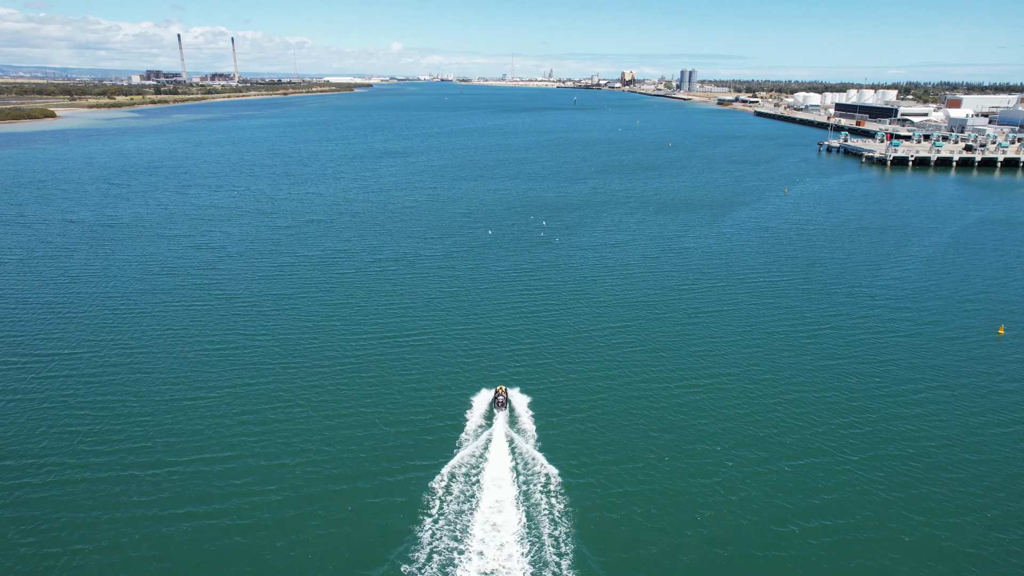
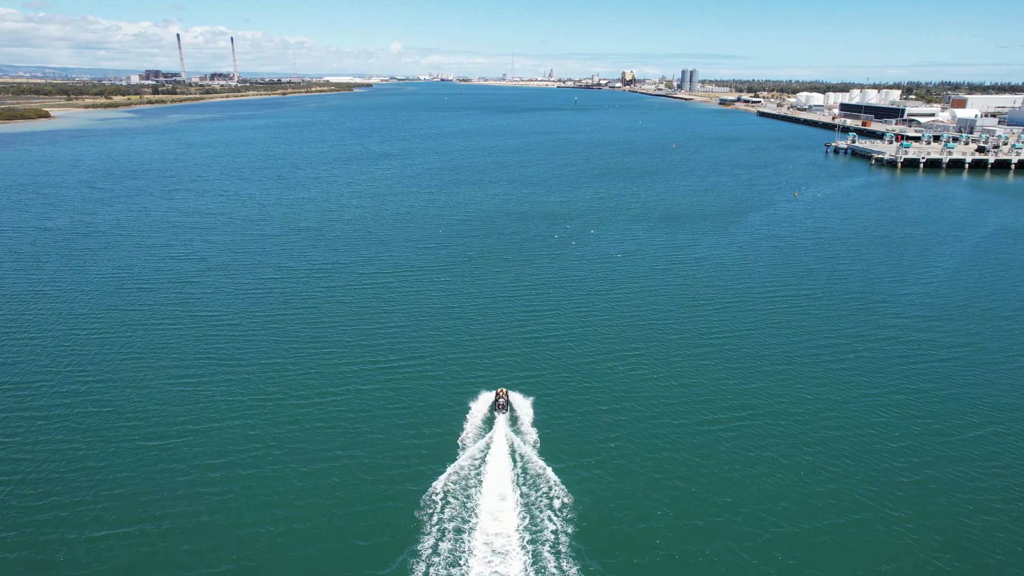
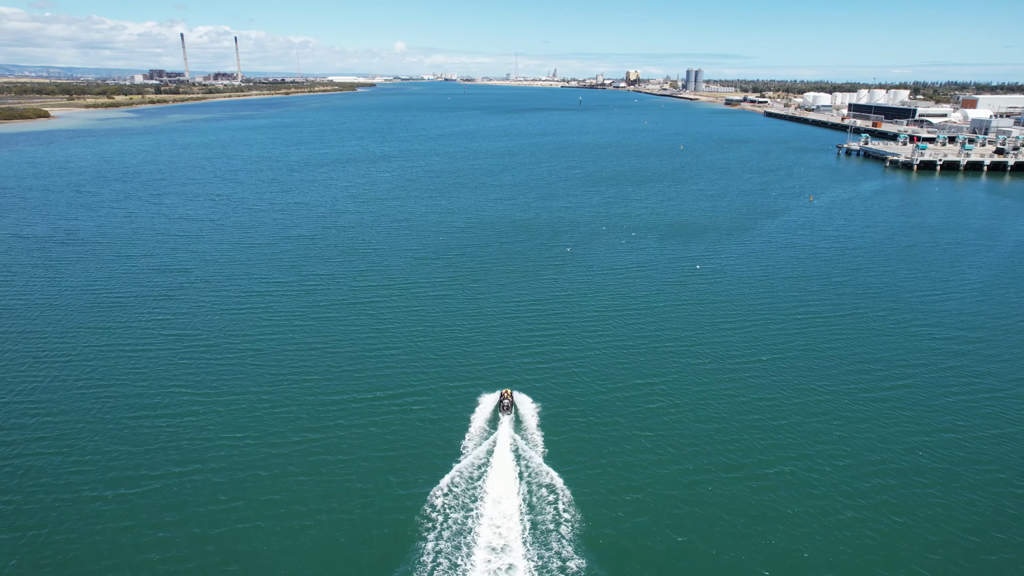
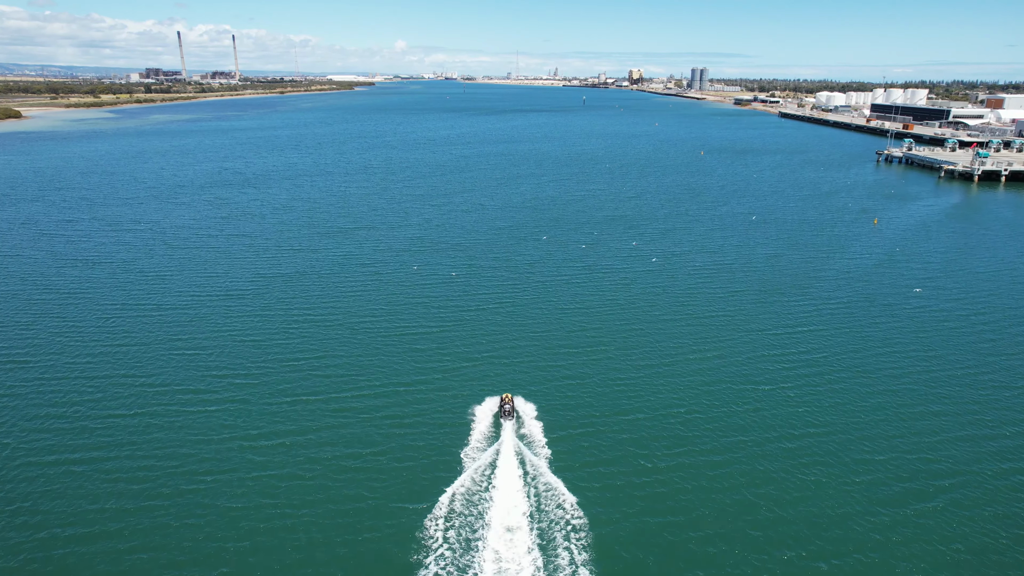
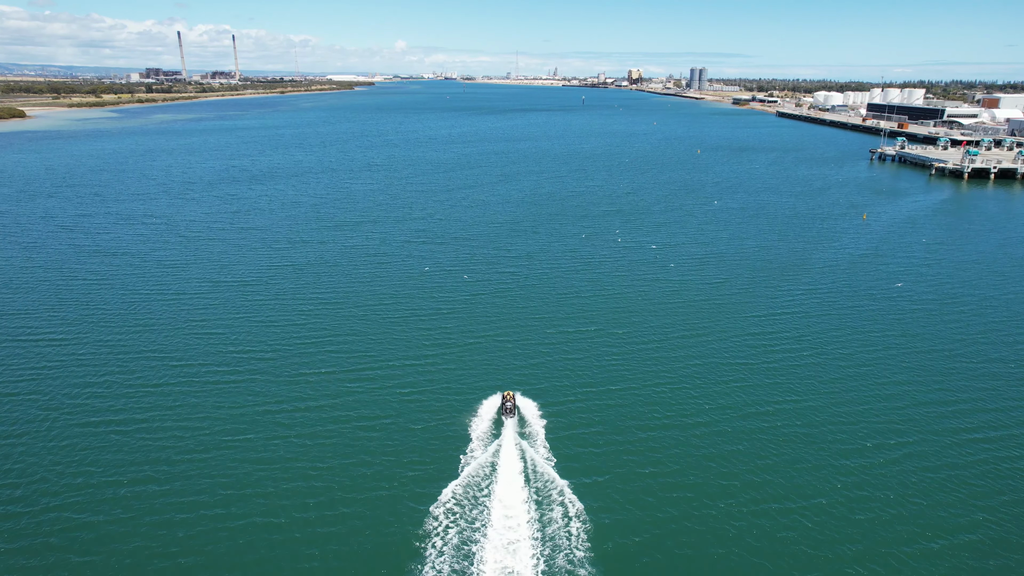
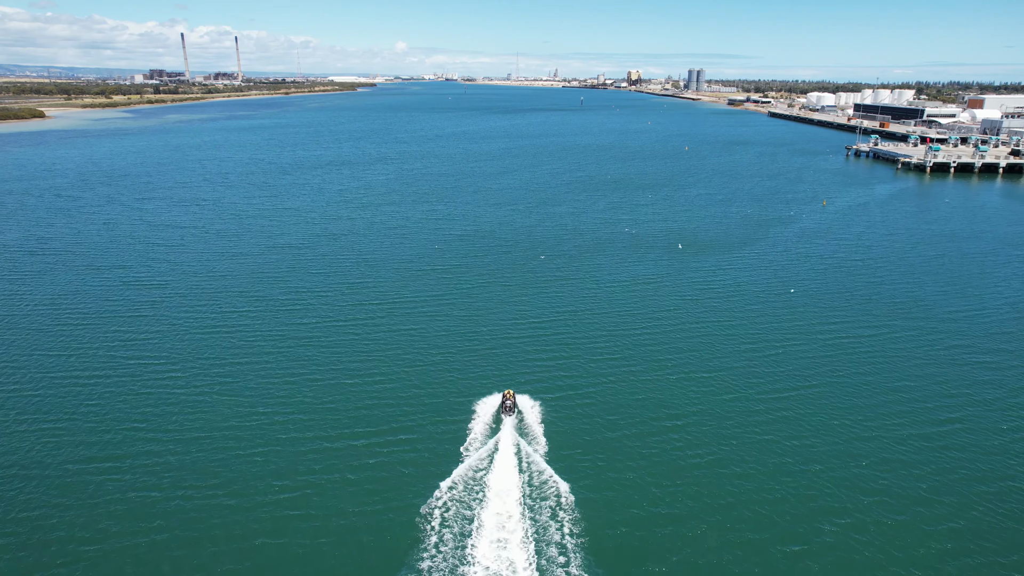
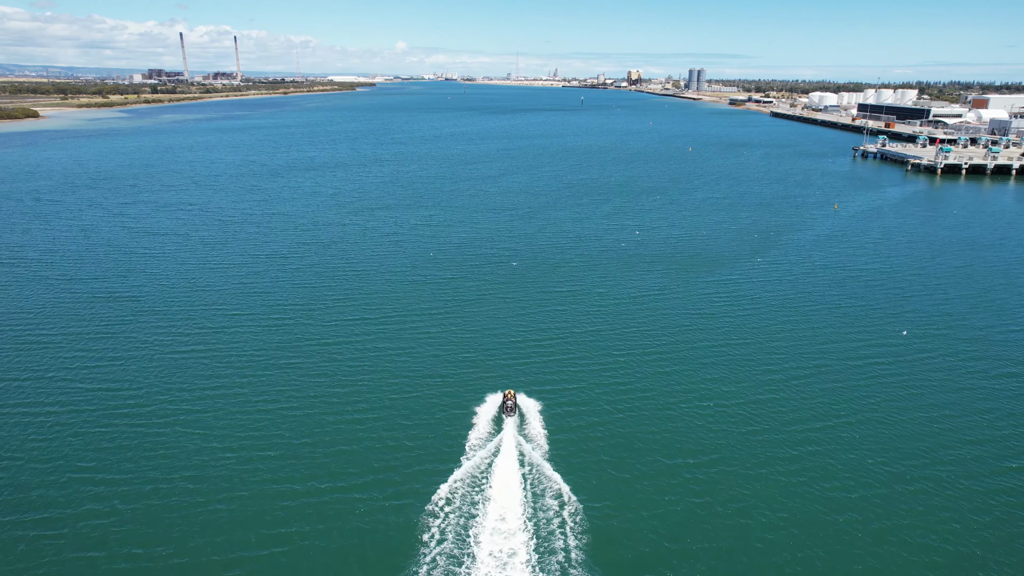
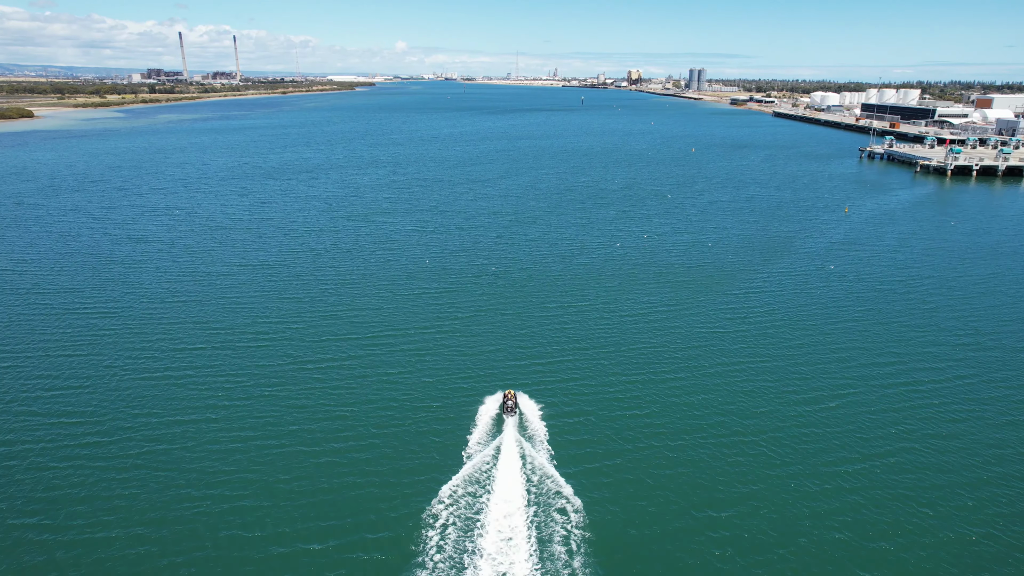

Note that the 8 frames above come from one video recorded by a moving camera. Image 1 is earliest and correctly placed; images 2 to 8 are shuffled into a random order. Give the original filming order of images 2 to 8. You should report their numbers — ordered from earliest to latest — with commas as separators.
2, 3, 6, 7, 8, 5, 4
